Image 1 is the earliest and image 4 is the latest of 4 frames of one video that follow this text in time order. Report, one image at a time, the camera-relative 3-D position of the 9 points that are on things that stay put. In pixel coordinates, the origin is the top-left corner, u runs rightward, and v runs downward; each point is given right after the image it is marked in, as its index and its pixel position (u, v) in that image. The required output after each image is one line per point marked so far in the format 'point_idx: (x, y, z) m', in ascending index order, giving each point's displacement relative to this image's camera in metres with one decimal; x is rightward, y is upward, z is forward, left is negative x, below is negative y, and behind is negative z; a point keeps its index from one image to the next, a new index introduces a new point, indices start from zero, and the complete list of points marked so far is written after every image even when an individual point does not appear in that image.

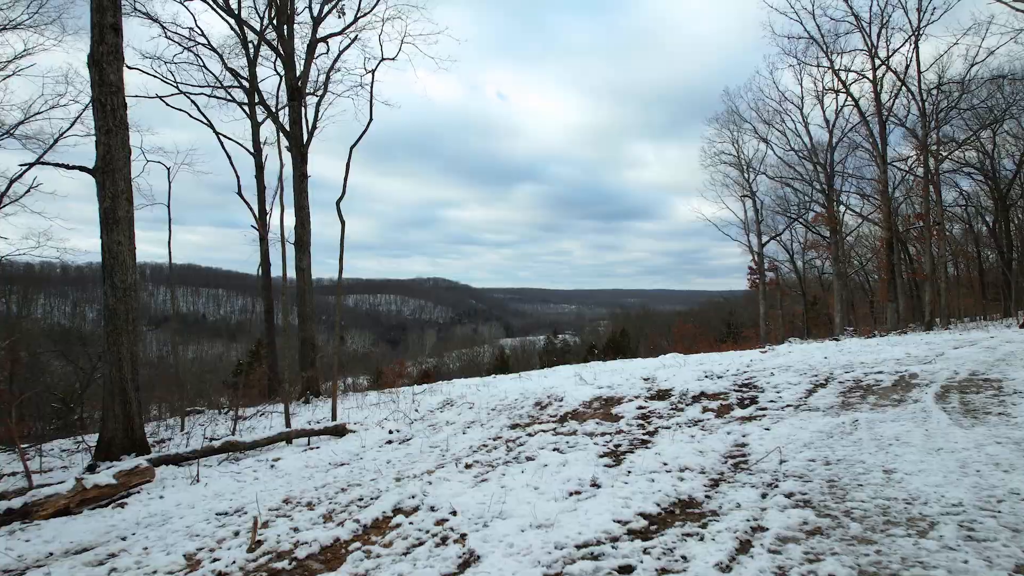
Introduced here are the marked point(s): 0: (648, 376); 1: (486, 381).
0: (+3.0, -2.0, +11.1) m
1: (-0.7, -2.5, +13.3) m
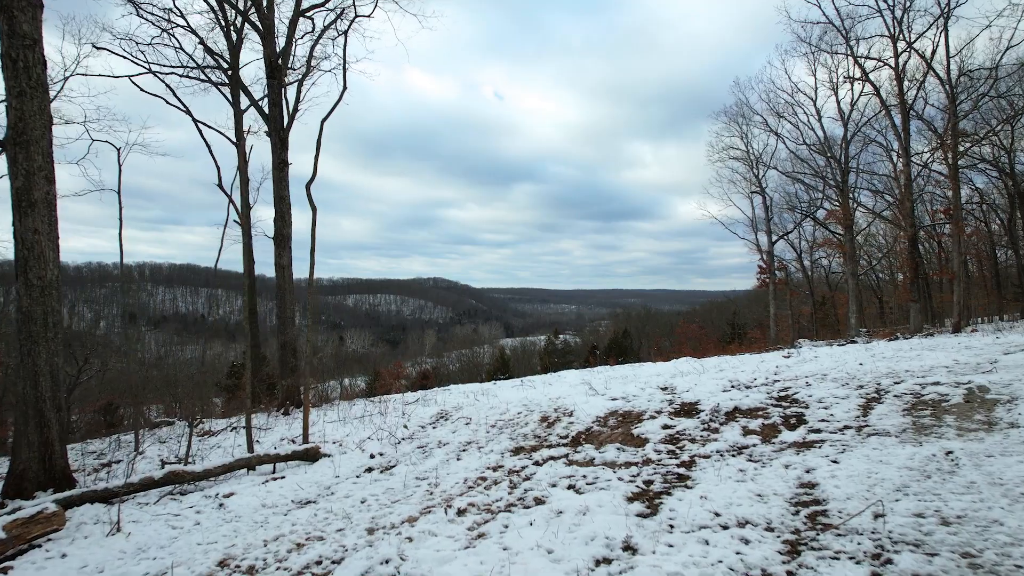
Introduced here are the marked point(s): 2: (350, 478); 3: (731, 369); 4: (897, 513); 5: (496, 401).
0: (+3.1, -2.0, +10.0) m
1: (-0.7, -2.5, +12.2) m
2: (-1.8, -2.1, +5.6) m
3: (+5.1, -1.9, +11.5) m
4: (+2.6, -1.5, +3.3) m
5: (-0.3, -2.3, +10.1) m
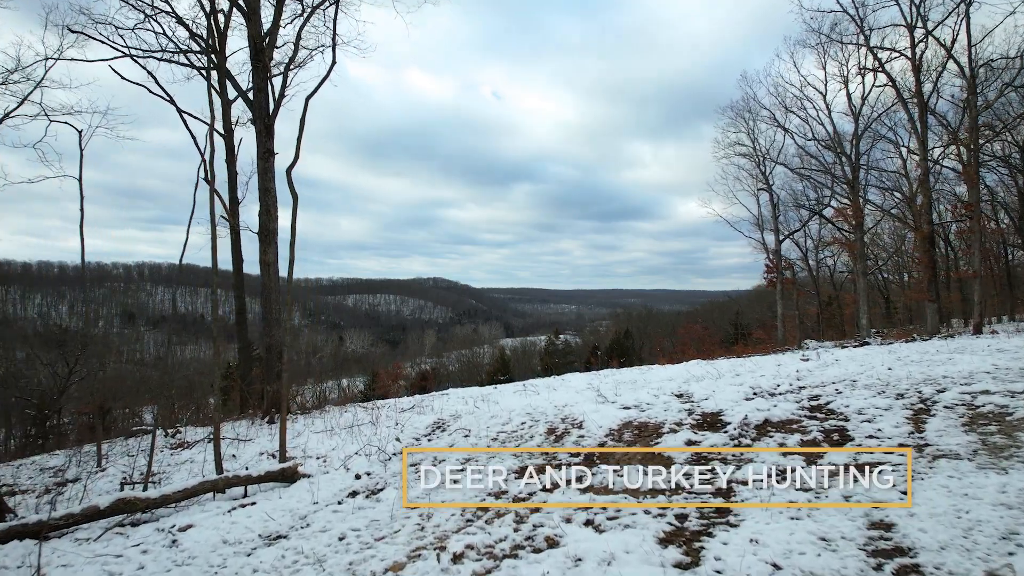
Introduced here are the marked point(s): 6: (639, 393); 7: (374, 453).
0: (+3.1, -2.0, +9.2) m
1: (-0.6, -2.5, +11.4) m
2: (-1.8, -2.1, +4.8) m
3: (+5.1, -1.9, +10.8) m
4: (+2.6, -1.5, +2.6) m
5: (-0.3, -2.3, +9.3) m
6: (+2.4, -2.0, +9.6) m
7: (-1.8, -2.2, +6.5) m
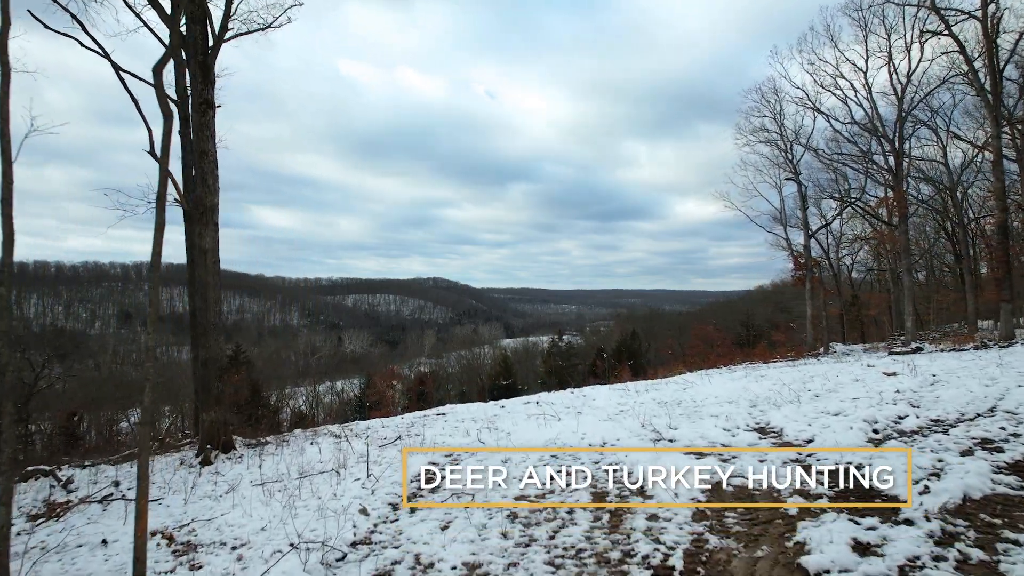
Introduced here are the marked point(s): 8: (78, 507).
0: (+3.4, -1.9, +6.7) m
1: (-0.4, -2.4, +8.9) m
2: (-1.5, -2.0, +2.3) m
3: (+5.4, -1.8, +8.2) m
4: (+2.9, -1.4, +0.1) m
5: (0.0, -2.2, +6.8) m
6: (+2.7, -1.9, +7.1) m
7: (-1.5, -2.1, +4.0) m
8: (-4.8, -2.4, +5.3) m
